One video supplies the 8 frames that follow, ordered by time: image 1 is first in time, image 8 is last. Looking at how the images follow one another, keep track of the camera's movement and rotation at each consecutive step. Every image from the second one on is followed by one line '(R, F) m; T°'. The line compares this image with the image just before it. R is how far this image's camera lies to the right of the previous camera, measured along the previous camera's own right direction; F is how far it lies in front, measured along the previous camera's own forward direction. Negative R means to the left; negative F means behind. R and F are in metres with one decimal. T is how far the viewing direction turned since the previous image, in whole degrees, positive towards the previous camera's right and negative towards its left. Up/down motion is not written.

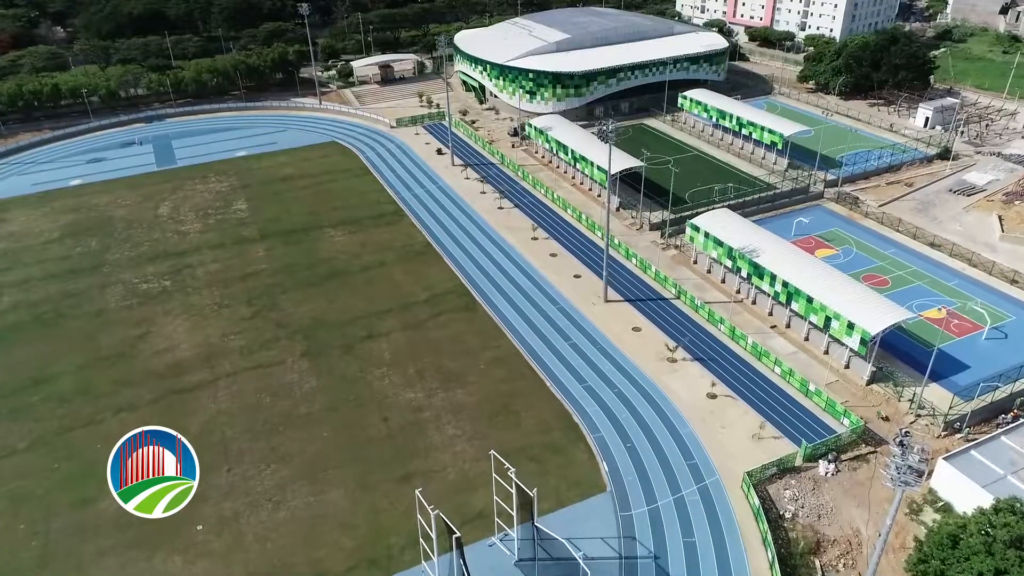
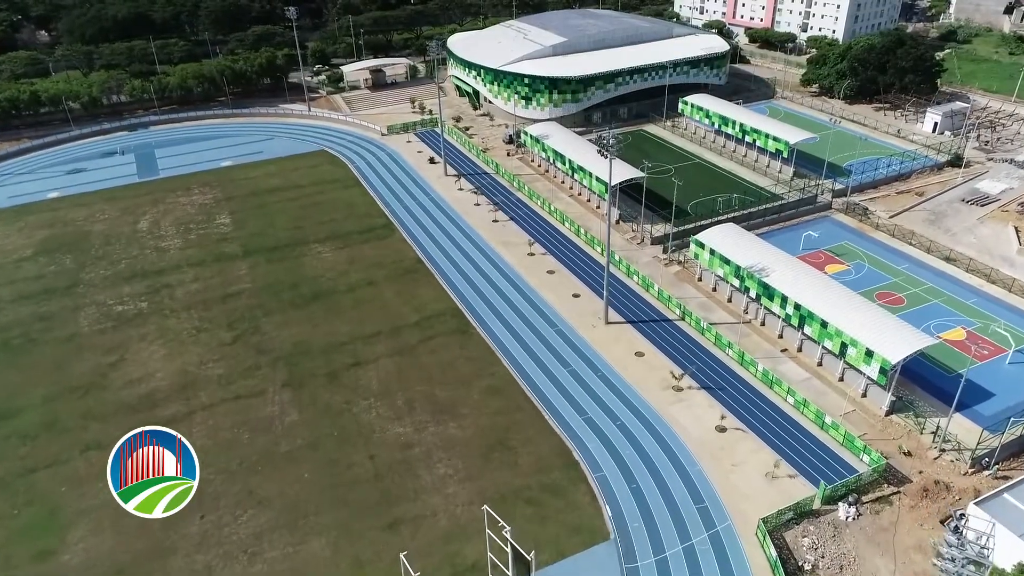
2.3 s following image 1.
(+0.1, +2.3) m; 0°
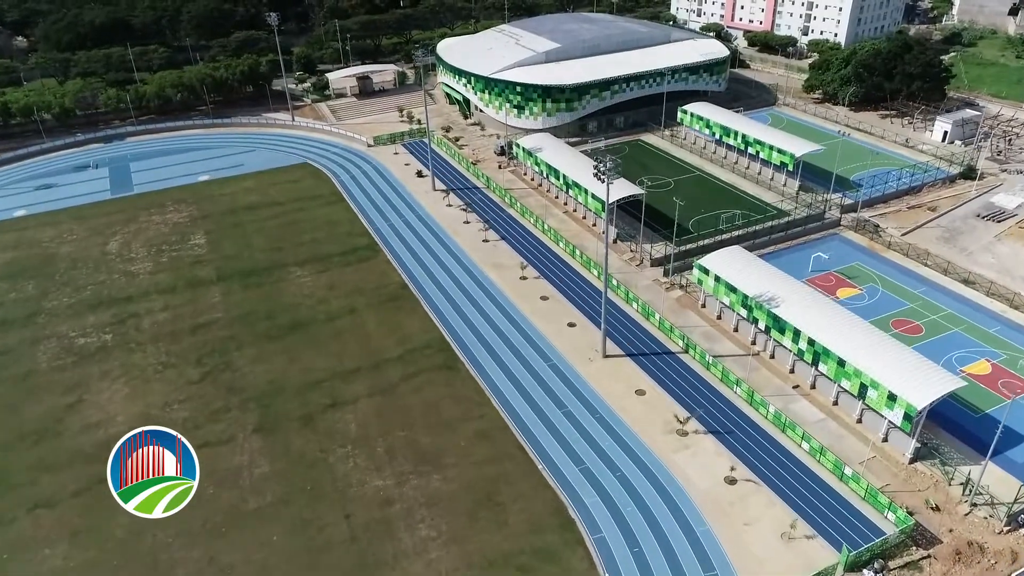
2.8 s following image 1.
(+0.2, +2.9) m; 0°
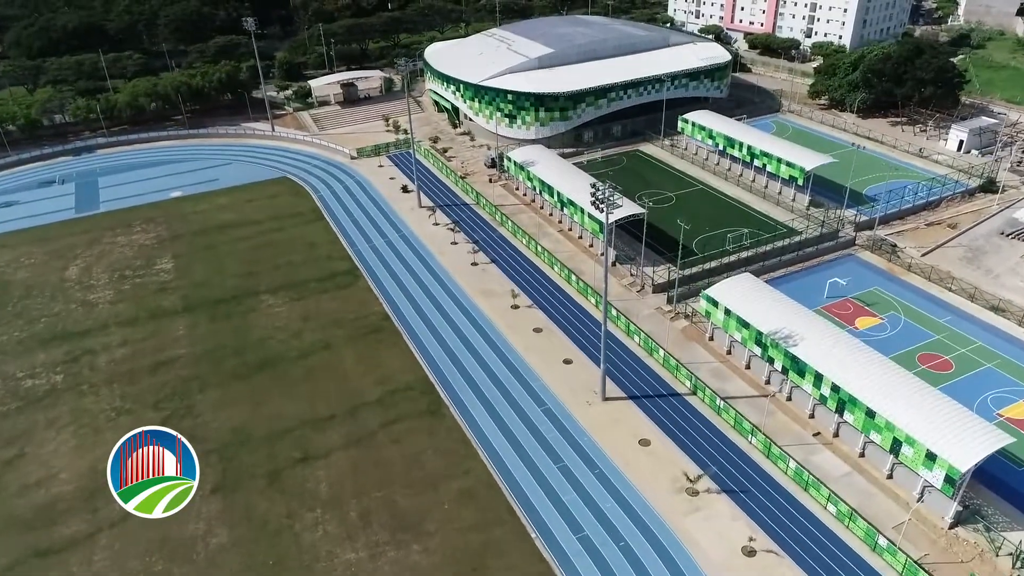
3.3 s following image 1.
(+0.2, +3.5) m; 0°
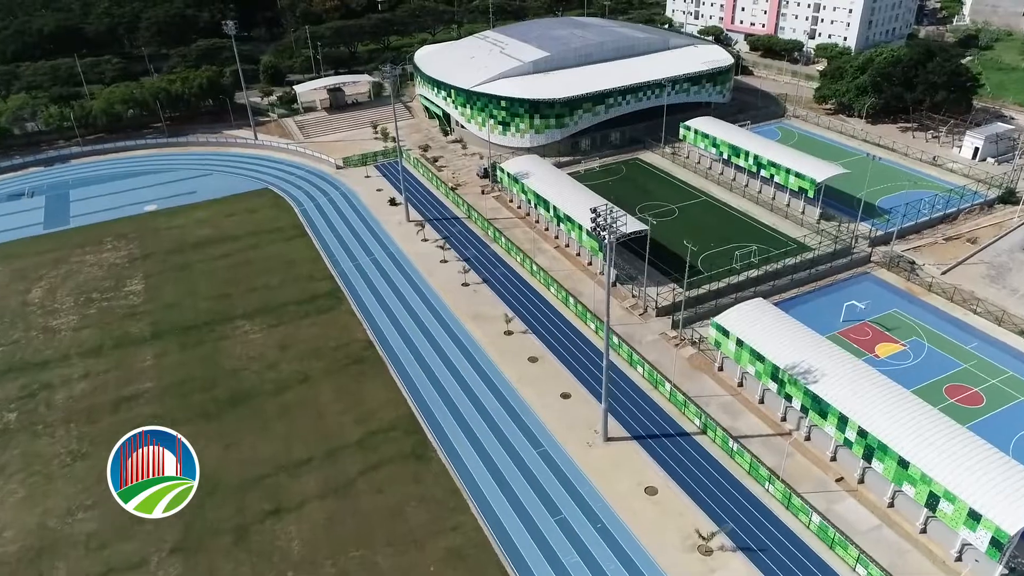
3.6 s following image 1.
(+0.1, +2.9) m; 0°
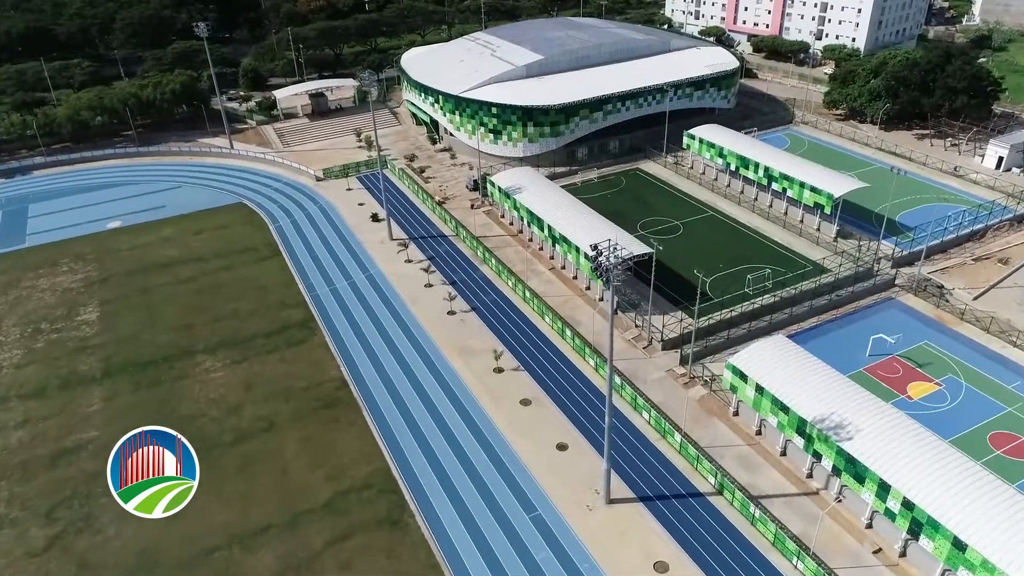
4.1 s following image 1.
(+0.2, +3.9) m; 0°
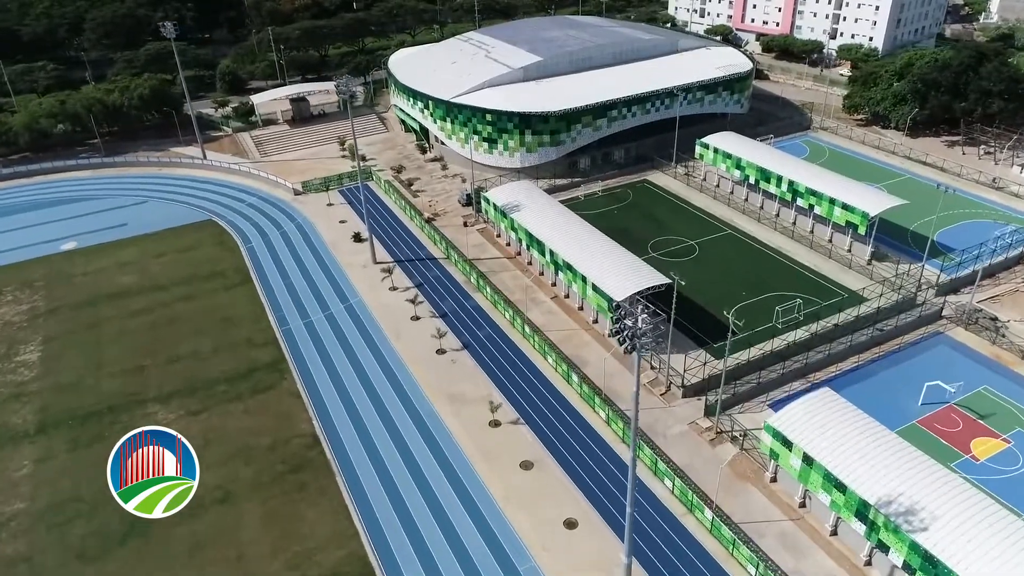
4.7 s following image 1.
(-0.1, +4.7) m; 0°
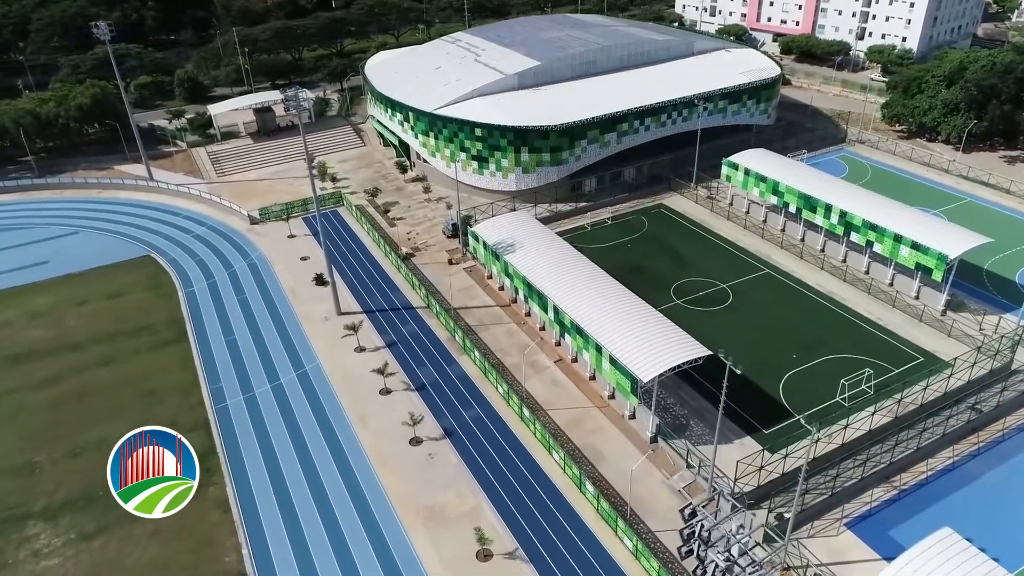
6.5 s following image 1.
(0.0, +7.5) m; 0°
